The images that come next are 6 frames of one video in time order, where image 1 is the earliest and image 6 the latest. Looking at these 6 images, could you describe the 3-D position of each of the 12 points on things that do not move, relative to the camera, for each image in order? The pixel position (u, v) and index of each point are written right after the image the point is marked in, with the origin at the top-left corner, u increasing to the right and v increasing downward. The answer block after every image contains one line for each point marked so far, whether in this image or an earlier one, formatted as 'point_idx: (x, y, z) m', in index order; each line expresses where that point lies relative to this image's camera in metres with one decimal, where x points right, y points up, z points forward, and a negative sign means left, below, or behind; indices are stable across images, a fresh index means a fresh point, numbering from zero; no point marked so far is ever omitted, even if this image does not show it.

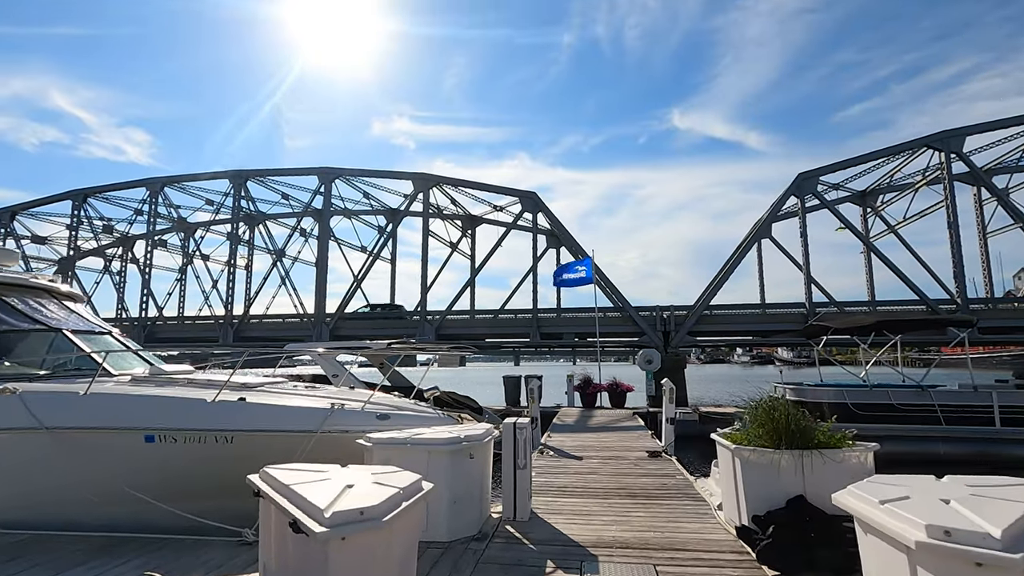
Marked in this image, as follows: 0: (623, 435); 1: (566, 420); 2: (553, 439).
0: (+2.5, -3.4, +12.2) m
1: (+1.5, -3.8, +15.6) m
2: (+0.9, -3.3, +11.6) m
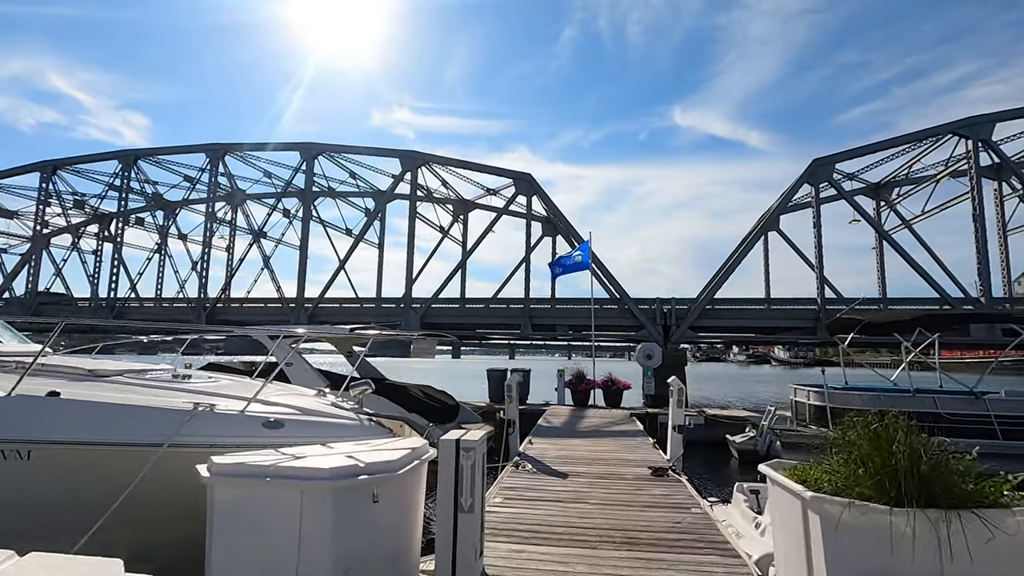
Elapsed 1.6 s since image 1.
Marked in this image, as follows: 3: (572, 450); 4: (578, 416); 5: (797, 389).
0: (+2.0, -3.0, +10.1) m
1: (+1.0, -3.3, +13.5) m
2: (+0.4, -2.9, +9.6) m
3: (+1.0, -2.9, +9.5) m
4: (+1.8, -3.5, +14.9) m
5: (+6.9, -2.4, +12.9) m
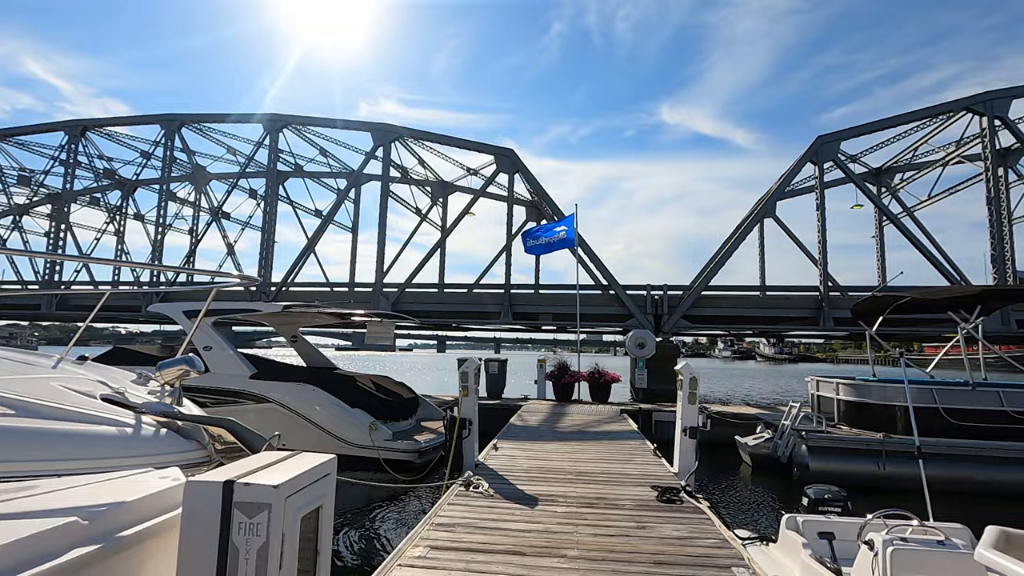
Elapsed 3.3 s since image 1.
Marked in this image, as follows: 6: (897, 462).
0: (+1.4, -2.4, +7.9) m
1: (+0.3, -2.7, +11.2) m
2: (-0.2, -2.3, +7.3) m
3: (+0.4, -2.3, +7.2) m
4: (+1.1, -2.9, +12.6) m
5: (+6.2, -1.9, +10.8) m
6: (+6.4, -2.9, +9.0) m
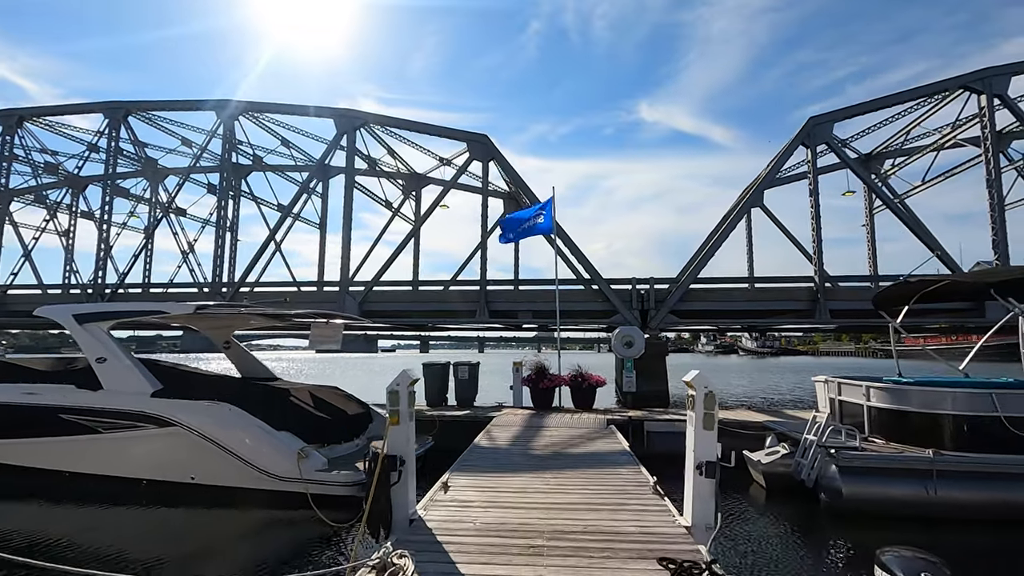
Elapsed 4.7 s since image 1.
0: (+0.9, -2.2, +6.0) m
1: (-0.3, -2.6, +9.3) m
2: (-0.7, -2.1, +5.4) m
3: (0.0, -2.1, +5.3) m
4: (+0.4, -2.8, +10.7) m
5: (+5.6, -1.6, +9.0) m
6: (+5.9, -2.7, +7.3) m
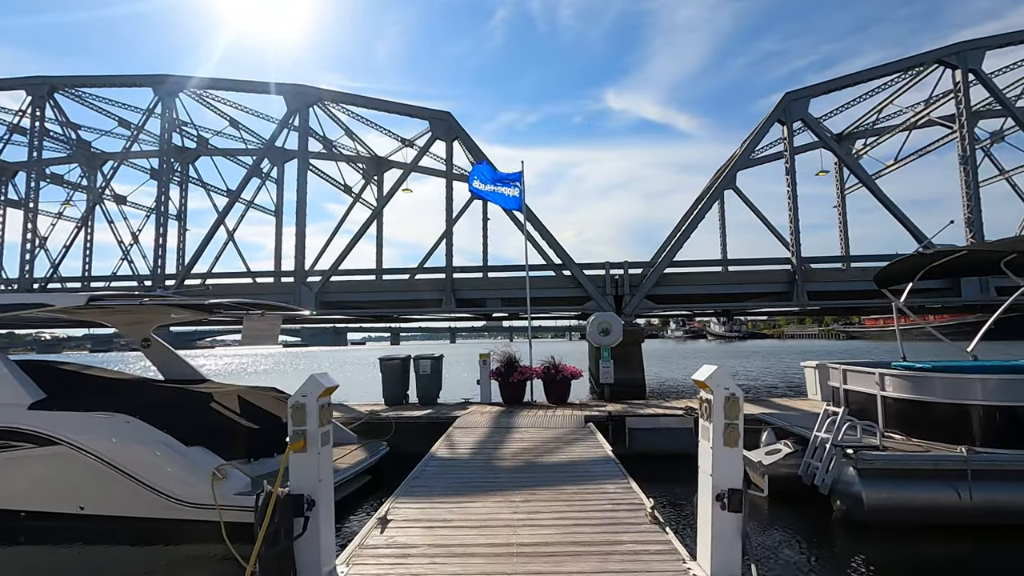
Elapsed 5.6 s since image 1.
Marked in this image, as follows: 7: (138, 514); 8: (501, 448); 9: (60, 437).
0: (+0.6, -2.0, +4.7) m
1: (-0.8, -2.3, +8.0) m
2: (-1.0, -1.9, +4.0) m
3: (-0.3, -1.9, +4.0) m
4: (-0.2, -2.4, +9.4) m
5: (+5.1, -1.3, +8.0) m
6: (+5.5, -2.3, +6.3) m
7: (-4.8, -2.9, +6.9) m
8: (-0.2, -2.3, +7.7) m
9: (-6.0, -1.9, +7.1) m
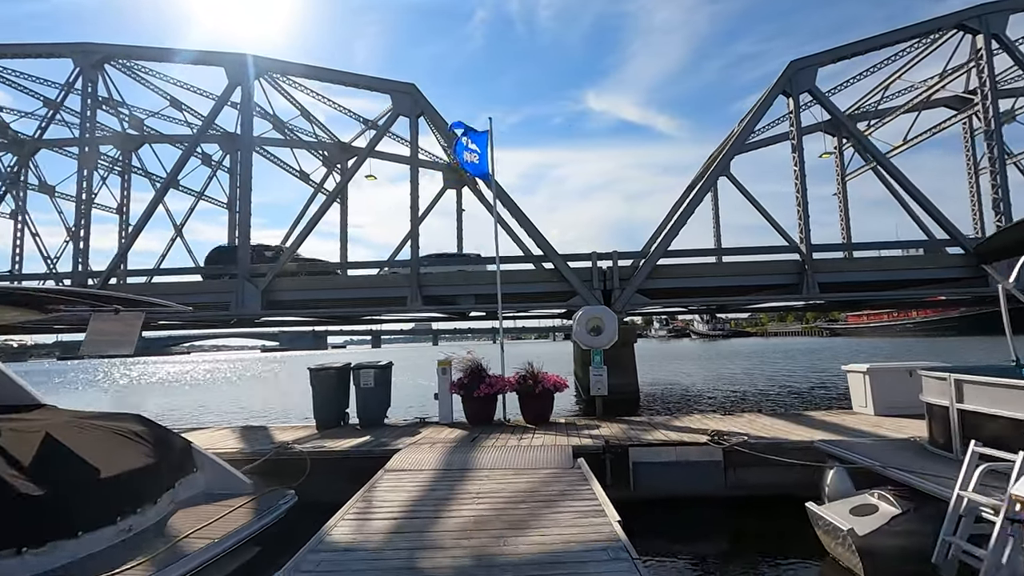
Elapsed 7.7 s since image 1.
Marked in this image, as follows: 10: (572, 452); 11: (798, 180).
0: (+0.2, -1.7, +1.8) m
1: (-1.3, -2.1, +5.1) m
2: (-1.3, -1.7, +1.1) m
3: (-0.7, -1.7, +1.1) m
4: (-0.7, -2.2, +6.5) m
5: (+4.6, -1.0, +5.2) m
6: (+5.1, -2.0, +3.5) m
7: (-5.2, -2.7, +3.8) m
8: (-0.6, -2.0, +4.8) m
9: (-6.4, -1.8, +4.0) m
10: (+0.8, -2.2, +7.3) m
11: (+10.7, +4.0, +20.0) m
